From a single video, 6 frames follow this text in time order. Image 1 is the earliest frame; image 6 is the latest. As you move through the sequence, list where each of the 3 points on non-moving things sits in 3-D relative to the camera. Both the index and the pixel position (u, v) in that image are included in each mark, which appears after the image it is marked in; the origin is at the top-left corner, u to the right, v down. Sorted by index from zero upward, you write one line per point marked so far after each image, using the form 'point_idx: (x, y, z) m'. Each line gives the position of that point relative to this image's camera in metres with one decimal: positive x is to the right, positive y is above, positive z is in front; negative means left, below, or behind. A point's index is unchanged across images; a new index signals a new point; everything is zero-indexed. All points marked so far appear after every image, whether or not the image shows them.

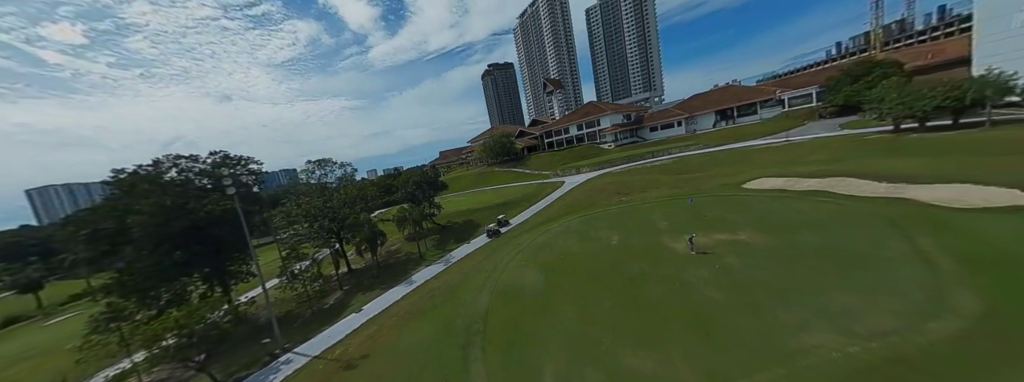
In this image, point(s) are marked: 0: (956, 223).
0: (+24.3, -1.7, +14.2) m
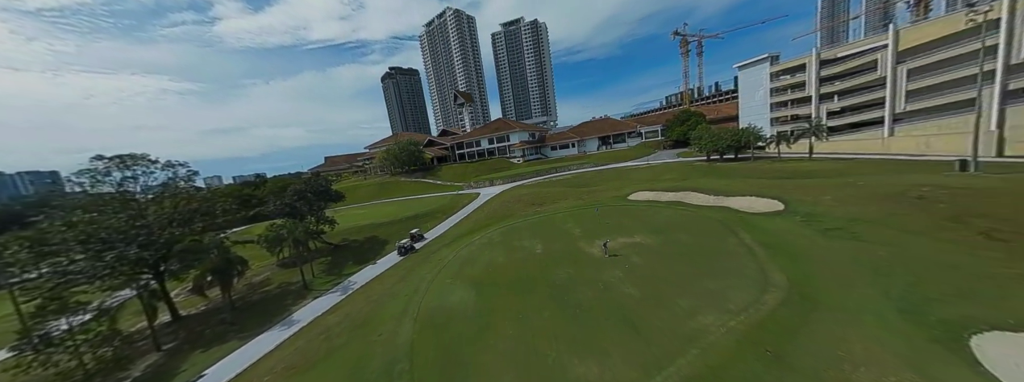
0: (+19.7, -2.5, +21.0) m
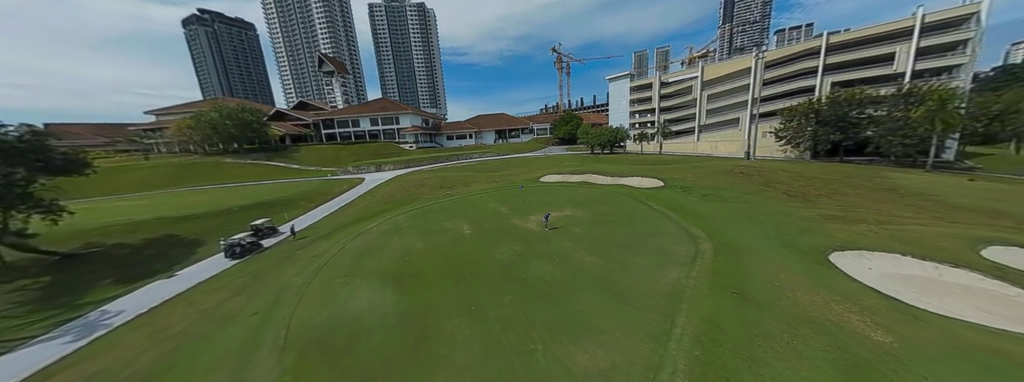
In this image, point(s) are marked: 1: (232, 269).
0: (+13.2, -0.4, +24.4) m
1: (-17.6, -4.9, +16.4) m
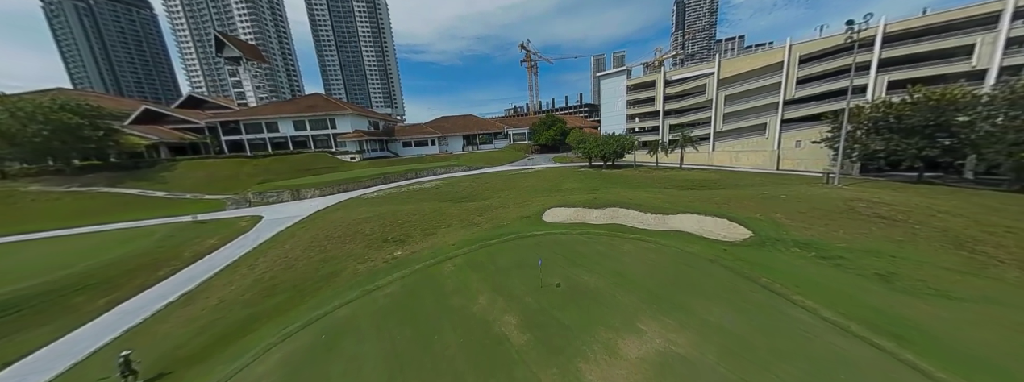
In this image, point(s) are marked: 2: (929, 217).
0: (+13.5, -3.8, +14.1) m
1: (-15.8, -9.2, +2.2) m
2: (+23.9, -1.5, +15.2) m
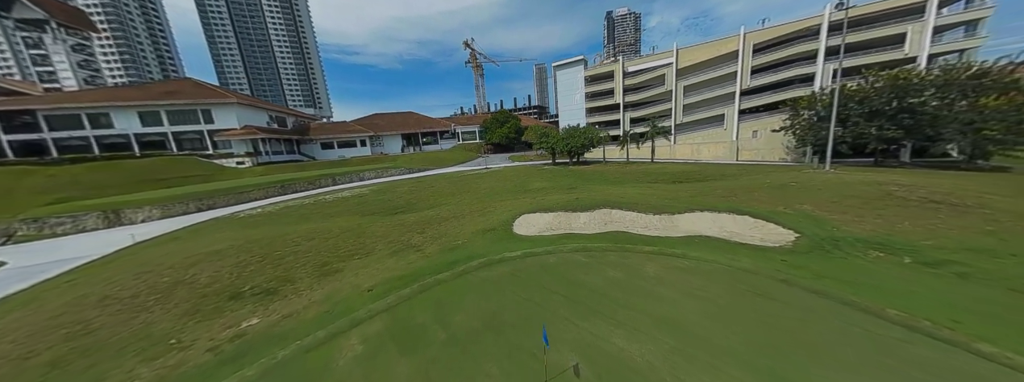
0: (+12.3, -3.1, +9.6) m
1: (-13.9, -9.5, -7.7) m
2: (+22.2, -0.4, +12.7) m
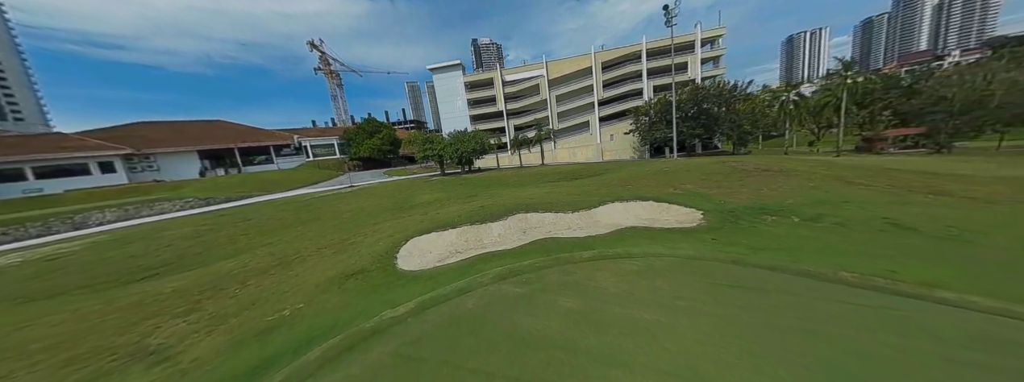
0: (+9.3, -1.8, +9.4) m
1: (-6.6, -9.2, -17.5) m
2: (+16.7, +1.5, +16.4) m
